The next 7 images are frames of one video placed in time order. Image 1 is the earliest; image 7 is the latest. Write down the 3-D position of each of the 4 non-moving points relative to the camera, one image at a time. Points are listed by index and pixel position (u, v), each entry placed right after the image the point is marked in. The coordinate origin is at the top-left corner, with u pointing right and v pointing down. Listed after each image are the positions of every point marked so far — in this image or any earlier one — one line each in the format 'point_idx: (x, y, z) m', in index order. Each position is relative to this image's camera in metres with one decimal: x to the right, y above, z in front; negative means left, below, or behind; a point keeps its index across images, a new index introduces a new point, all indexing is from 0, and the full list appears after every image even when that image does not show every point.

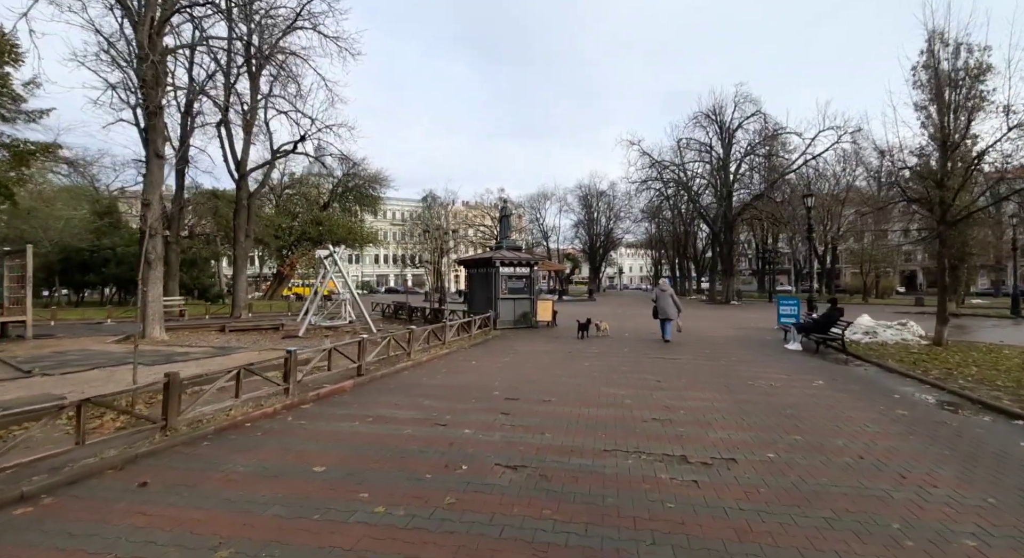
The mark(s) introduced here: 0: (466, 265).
0: (-1.7, +0.5, +19.5) m
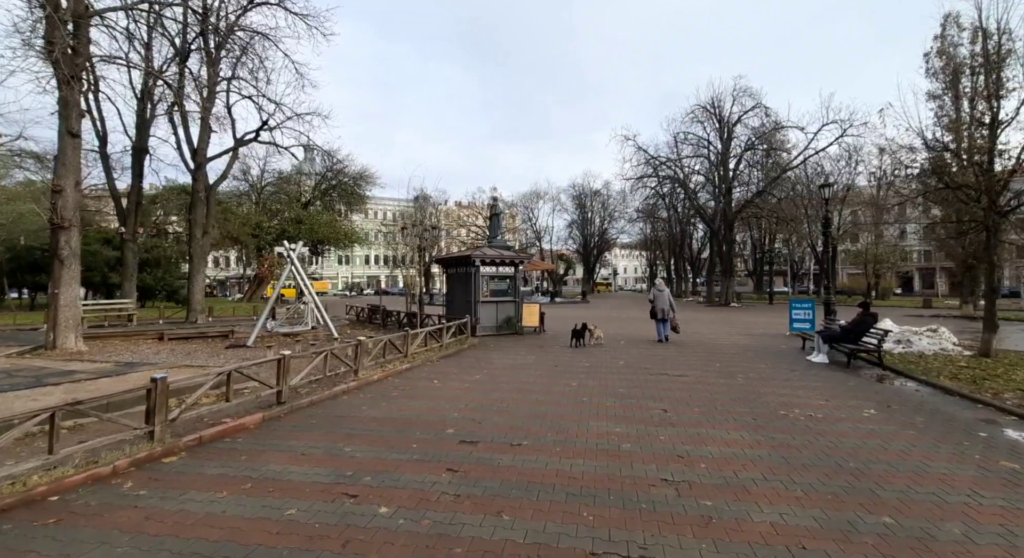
0: (-2.3, +0.5, +17.6) m
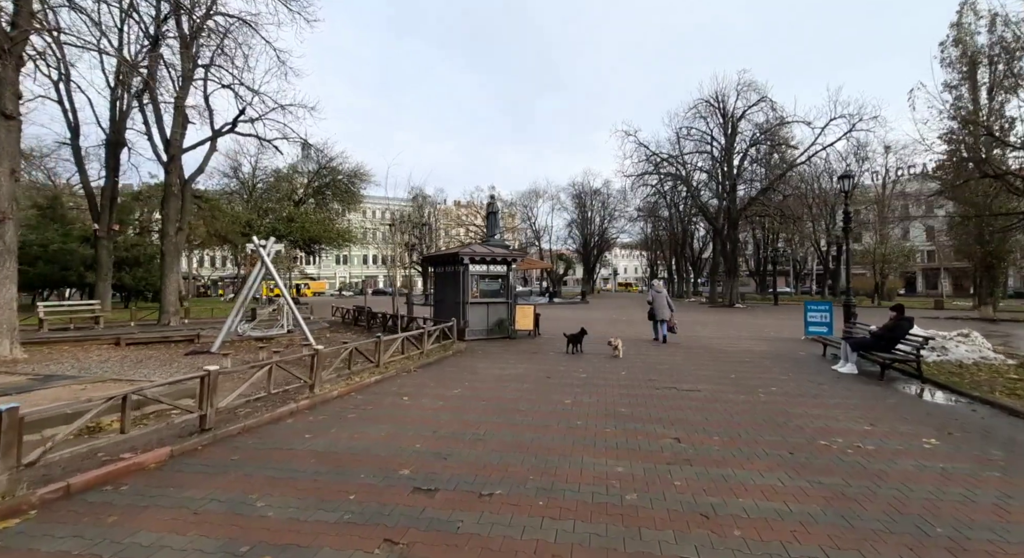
0: (-2.6, +0.5, +16.3) m
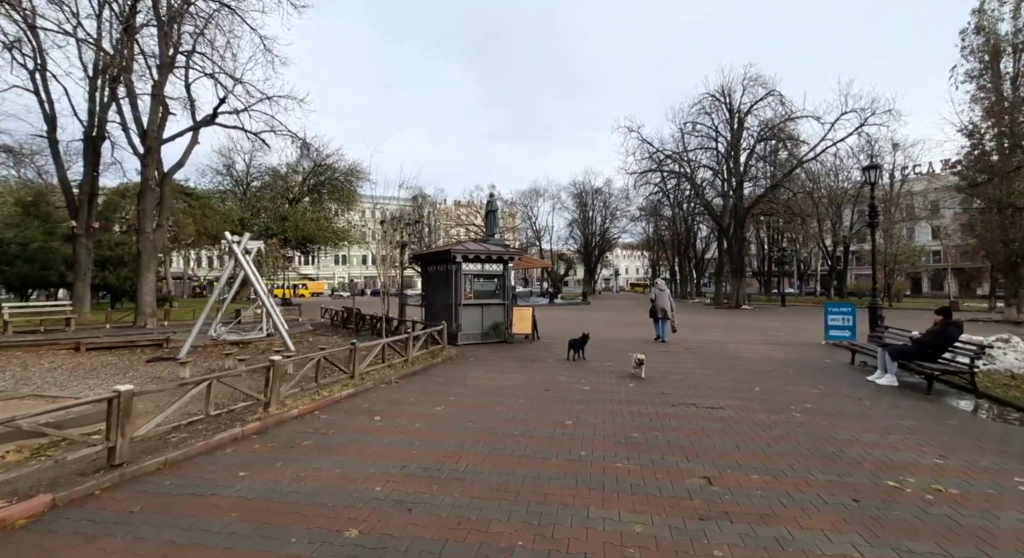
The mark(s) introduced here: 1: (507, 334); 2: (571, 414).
0: (-2.7, +0.5, +15.2) m
1: (-0.1, -1.6, +14.3) m
2: (+0.8, -1.7, +6.5) m
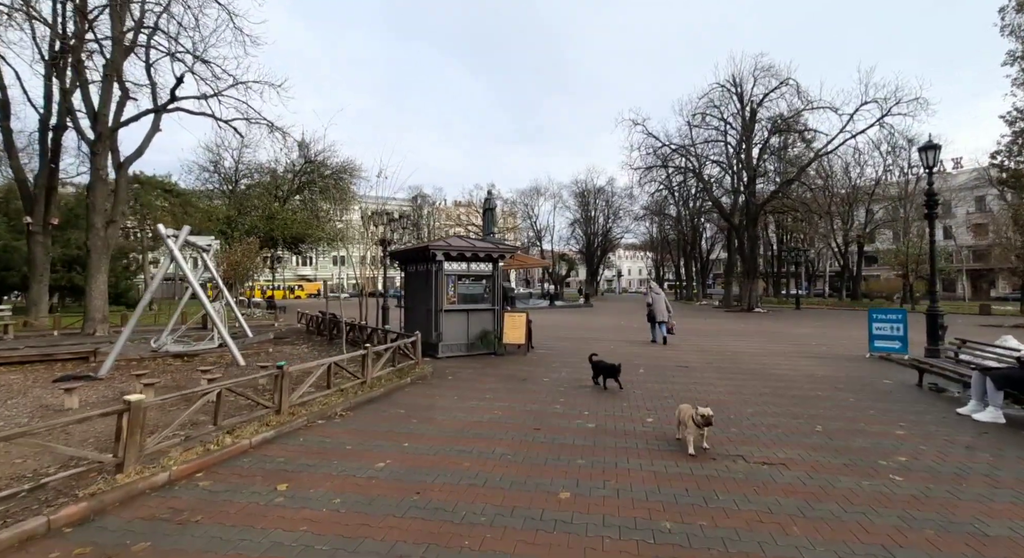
0: (-2.9, +0.5, +13.2) m
1: (-0.3, -1.6, +12.3) m
2: (+0.5, -1.8, +4.5) m
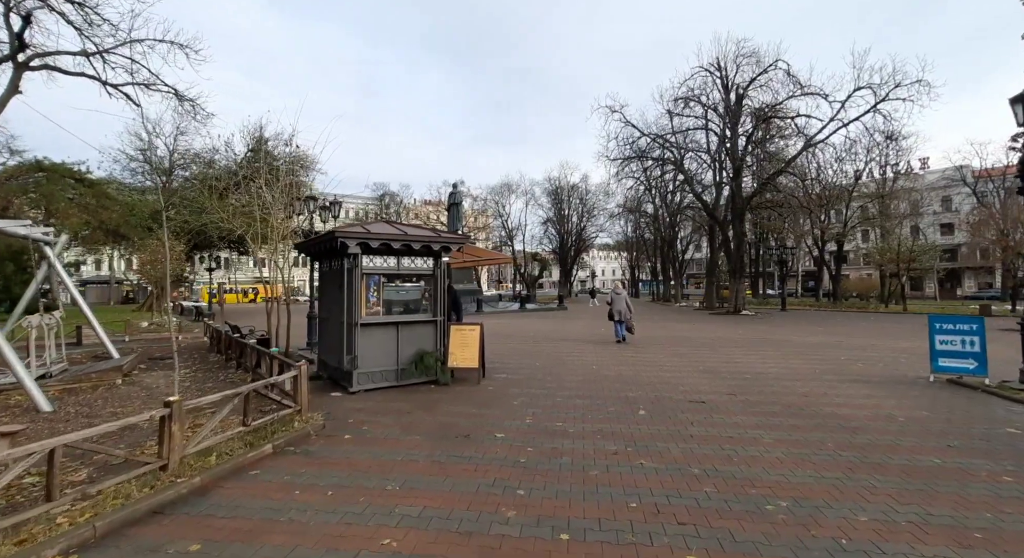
0: (-3.8, +0.4, +9.8) m
1: (-1.3, -1.6, +9.0) m
2: (0.0, -1.7, +1.2) m
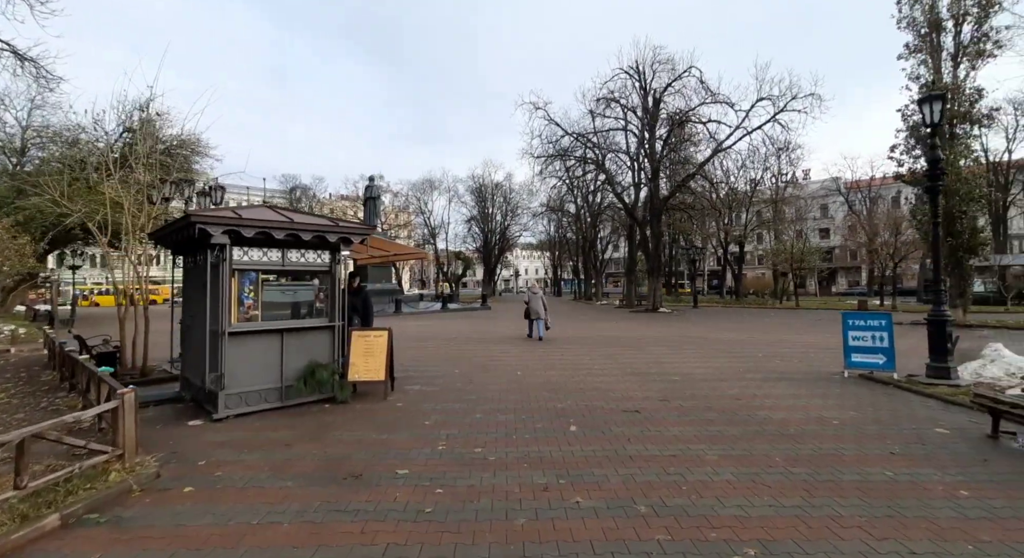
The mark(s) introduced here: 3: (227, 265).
0: (-5.3, +0.5, +8.0) m
1: (-2.6, -1.6, +7.6) m
2: (-0.1, -1.7, +0.2) m
3: (-3.8, +0.2, +6.7) m
